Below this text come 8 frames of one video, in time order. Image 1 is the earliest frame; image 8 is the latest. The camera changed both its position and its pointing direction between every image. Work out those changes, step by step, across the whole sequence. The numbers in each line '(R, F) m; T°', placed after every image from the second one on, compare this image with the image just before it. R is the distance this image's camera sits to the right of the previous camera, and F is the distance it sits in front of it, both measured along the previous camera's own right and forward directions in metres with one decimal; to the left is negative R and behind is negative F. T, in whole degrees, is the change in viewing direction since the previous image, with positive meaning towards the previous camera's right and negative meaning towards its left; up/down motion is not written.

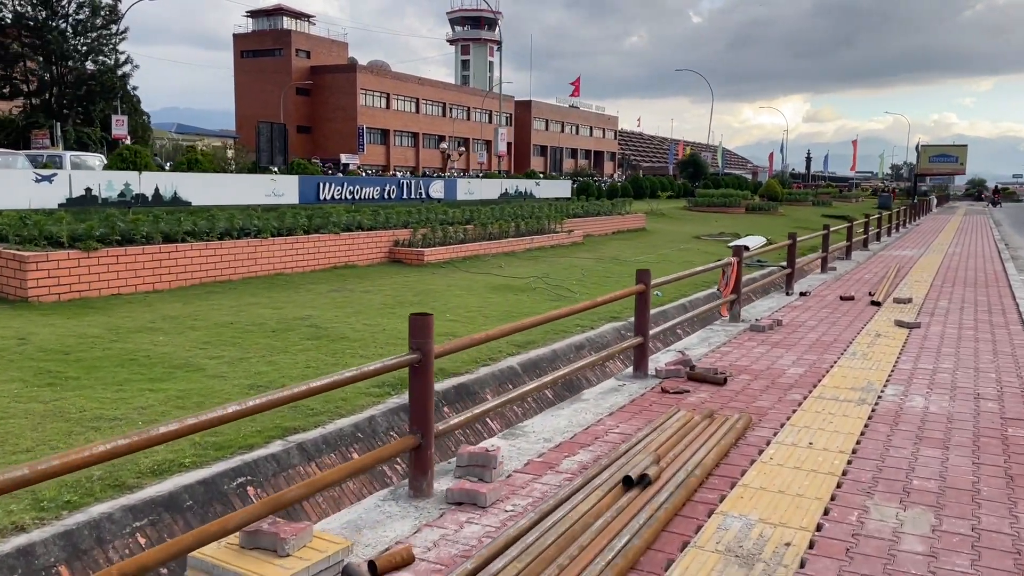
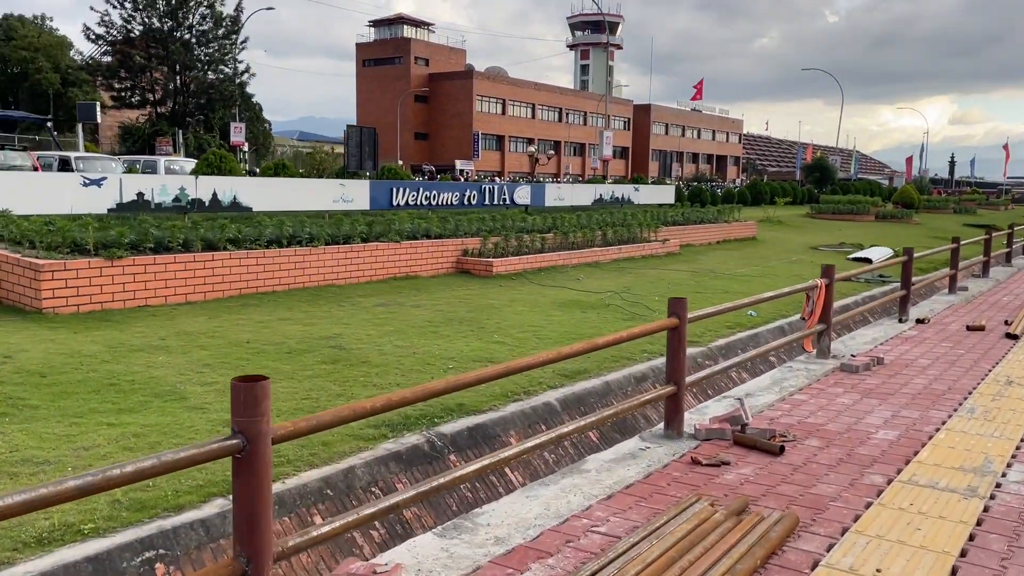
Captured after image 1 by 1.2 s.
(+0.6, +1.0) m; -8°
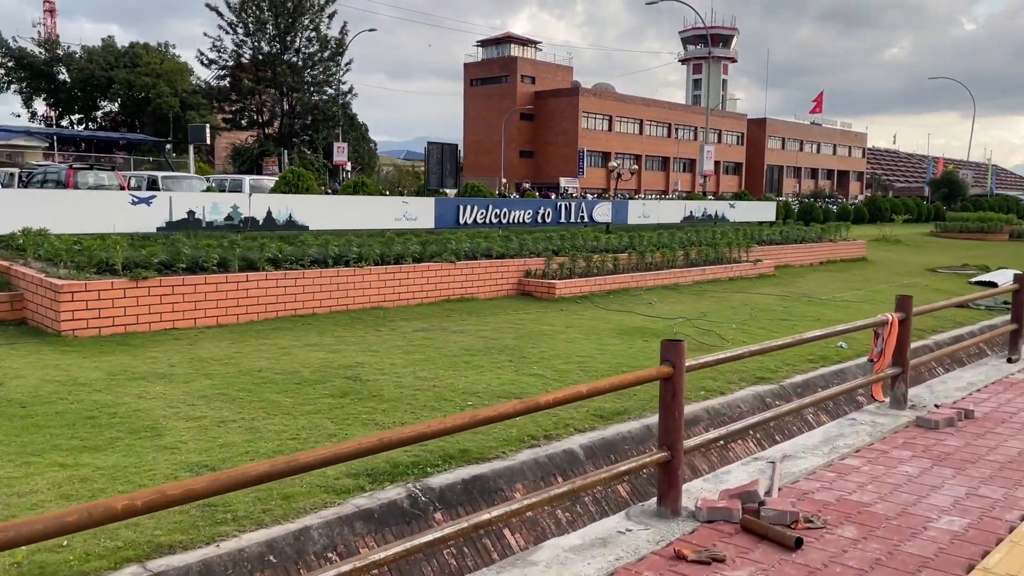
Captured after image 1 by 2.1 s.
(+0.6, +0.7) m; -7°
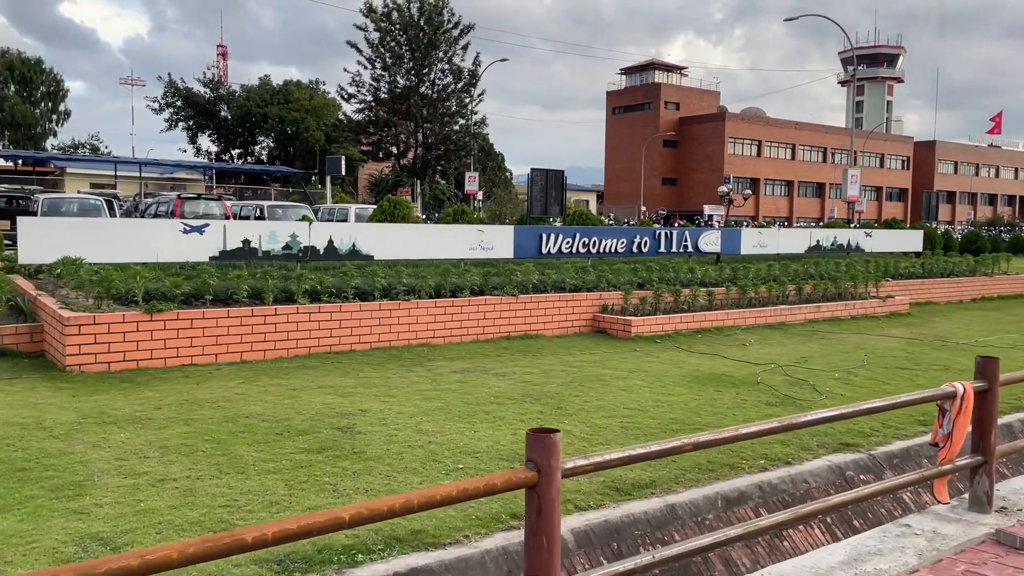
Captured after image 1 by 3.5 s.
(+0.9, +1.0) m; -10°
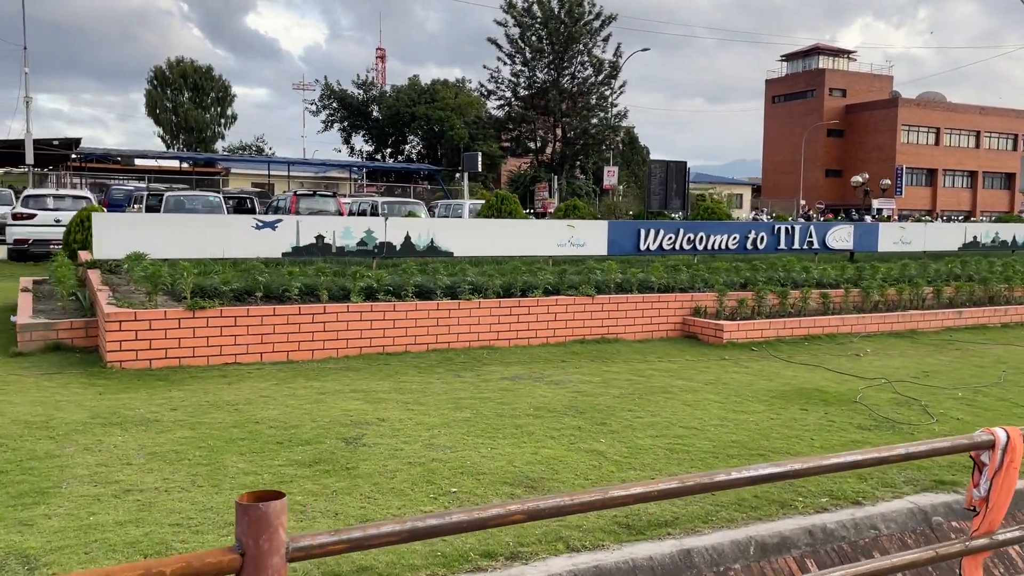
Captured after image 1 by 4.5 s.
(+0.8, +0.7) m; -11°
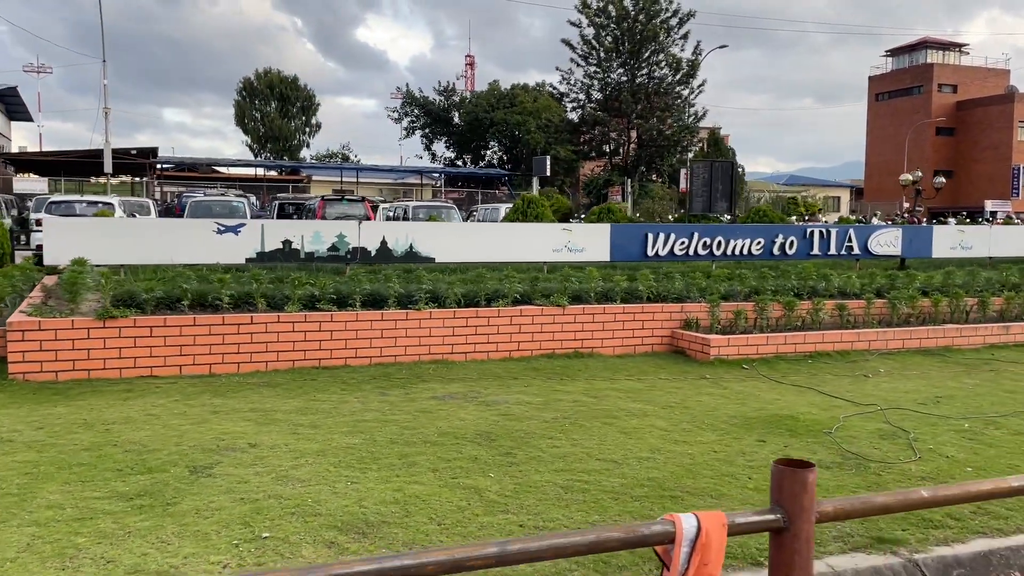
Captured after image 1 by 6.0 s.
(+1.3, +0.7) m; -7°
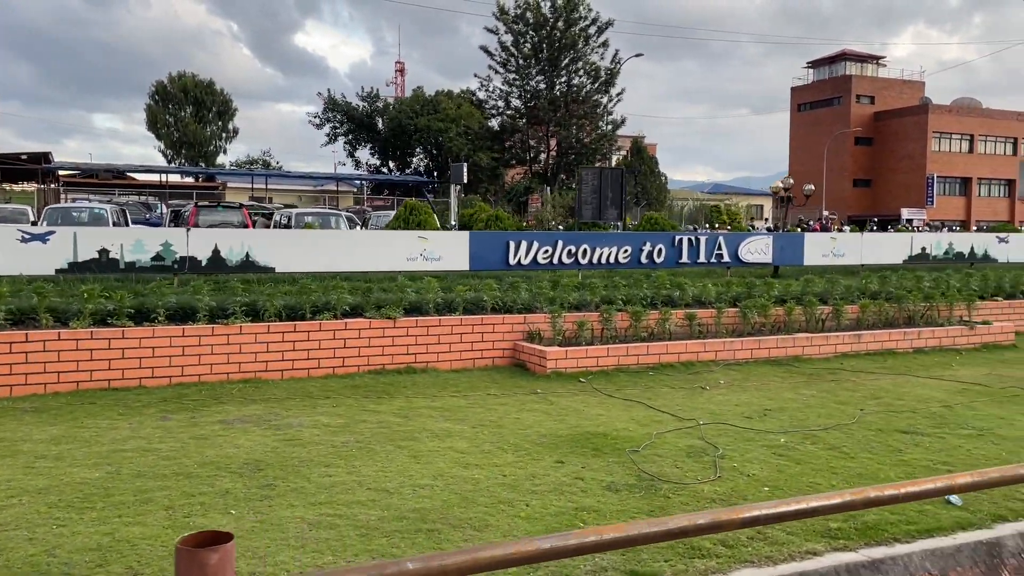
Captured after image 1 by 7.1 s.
(+1.0, +0.4) m; +4°
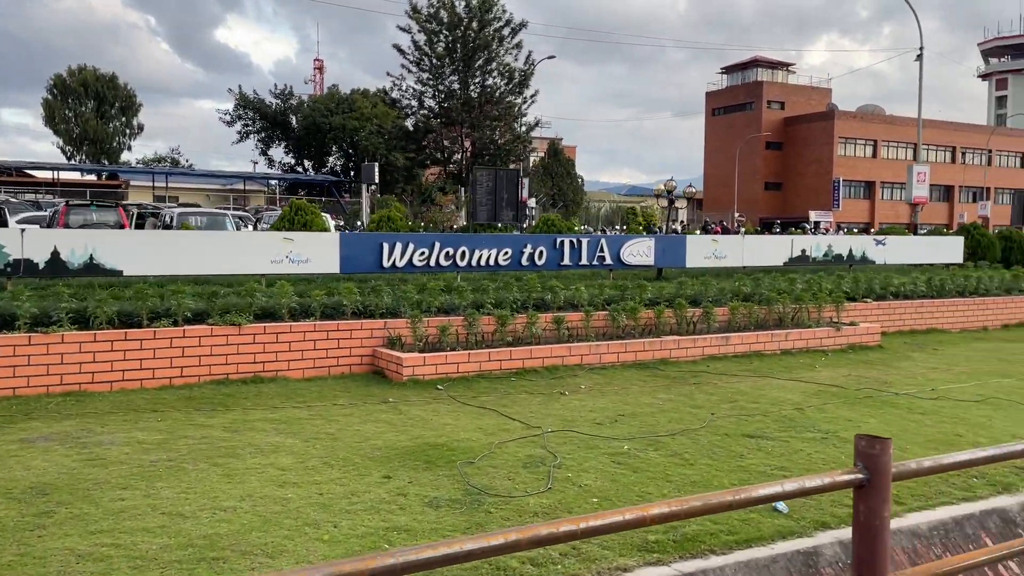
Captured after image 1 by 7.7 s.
(+0.6, +0.2) m; +5°
